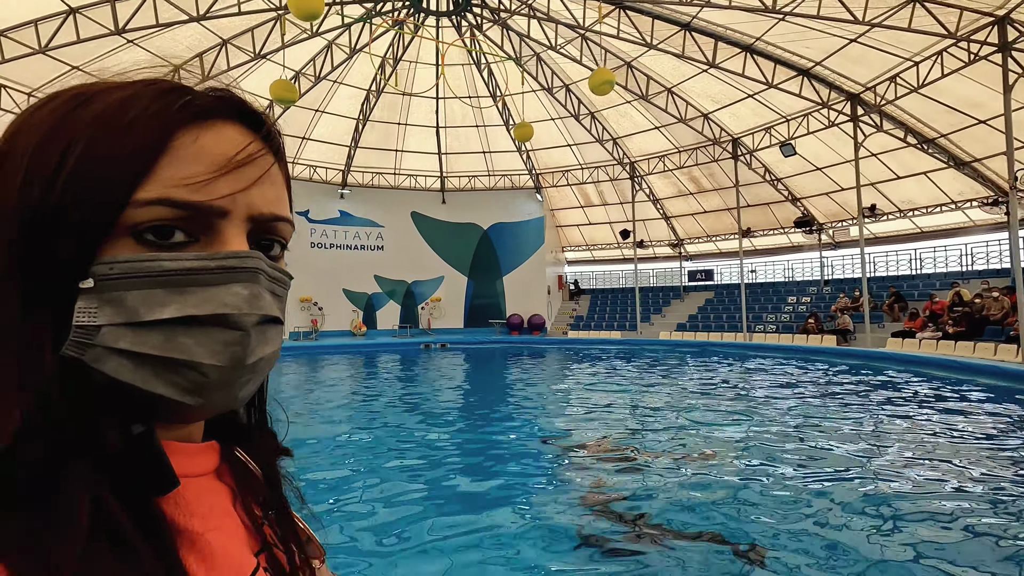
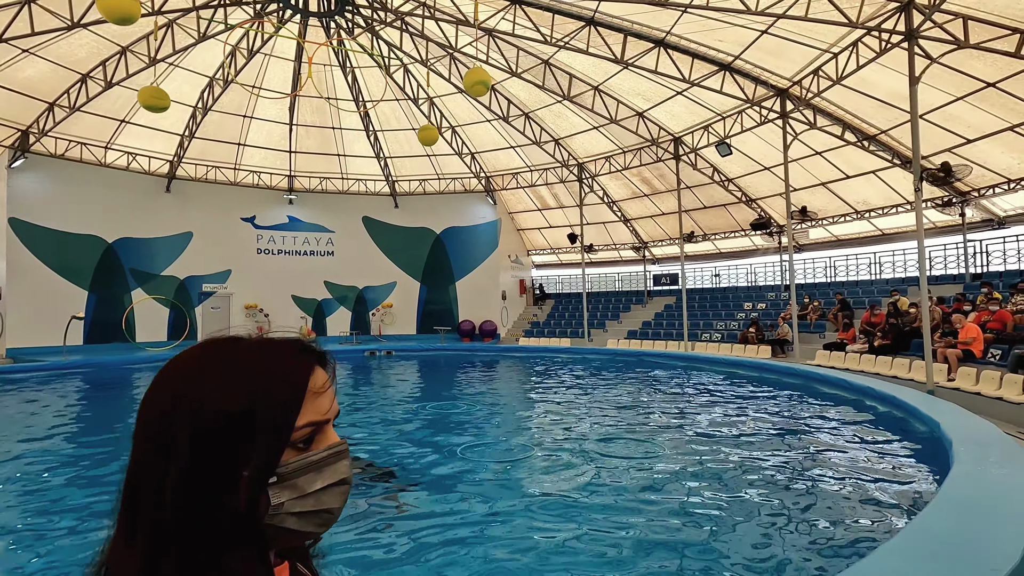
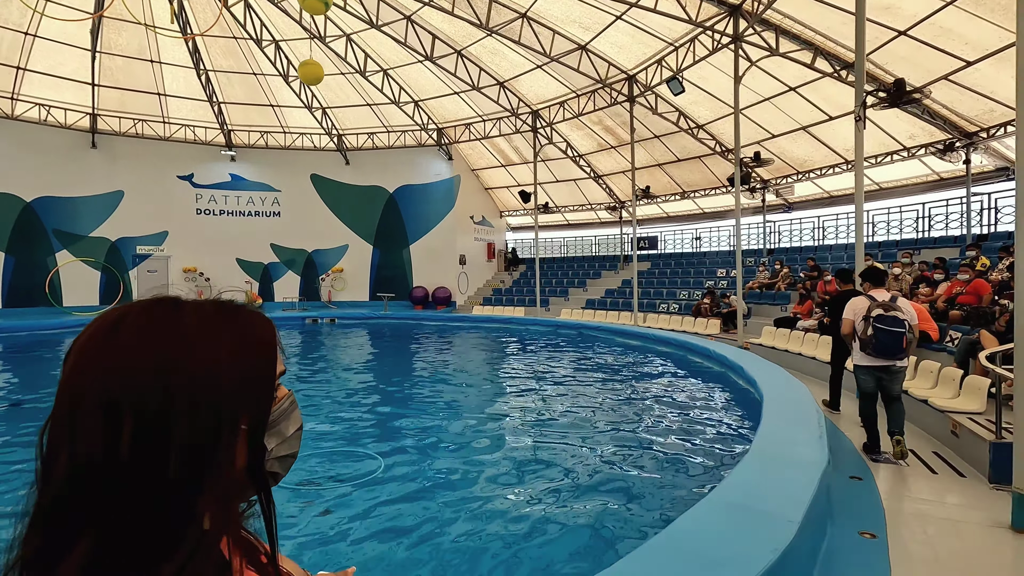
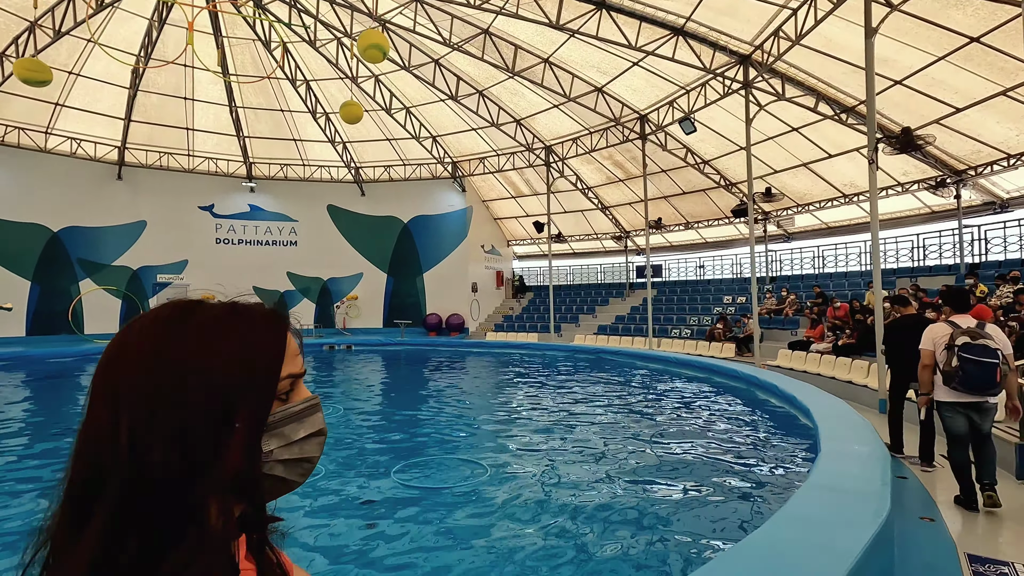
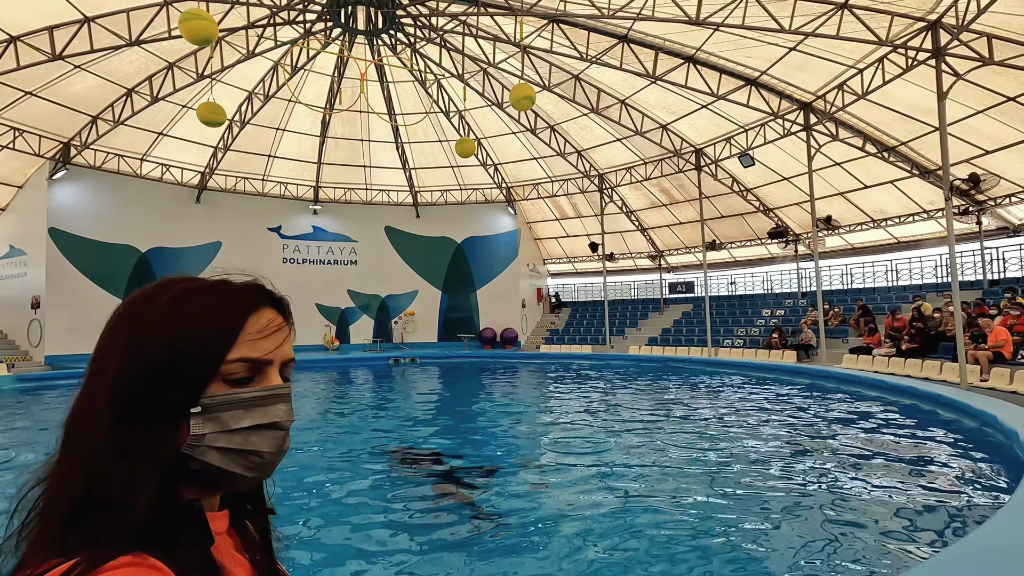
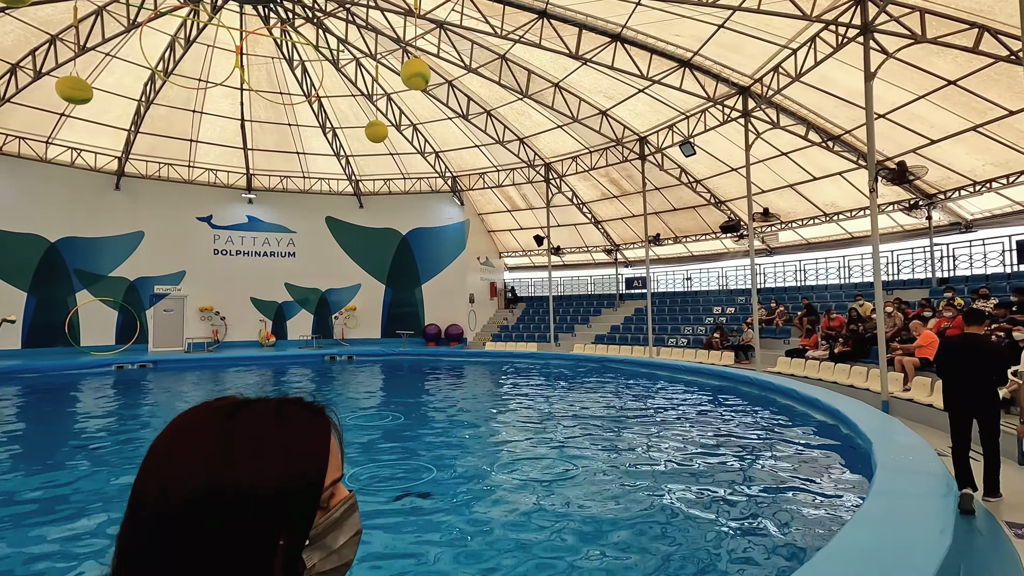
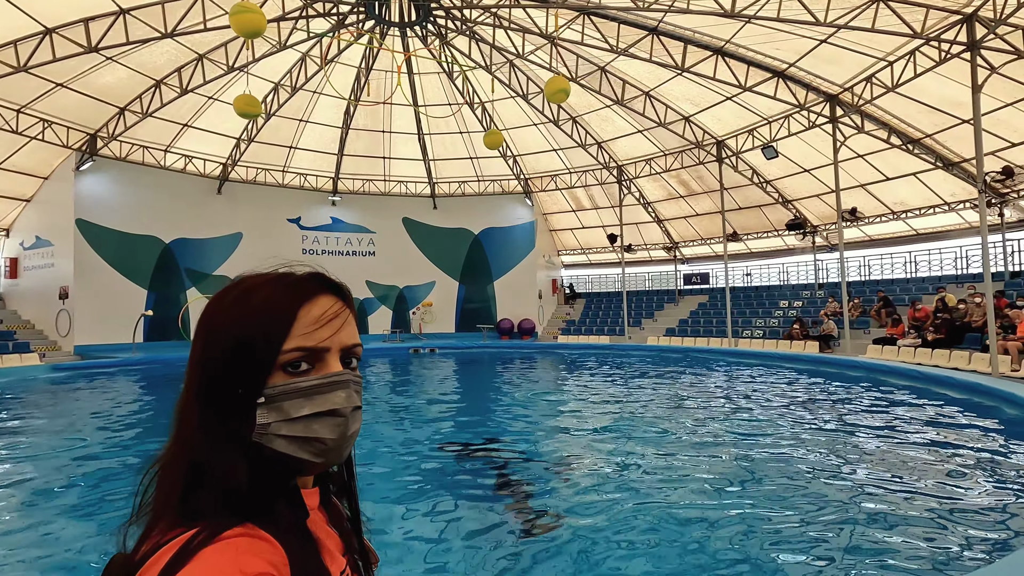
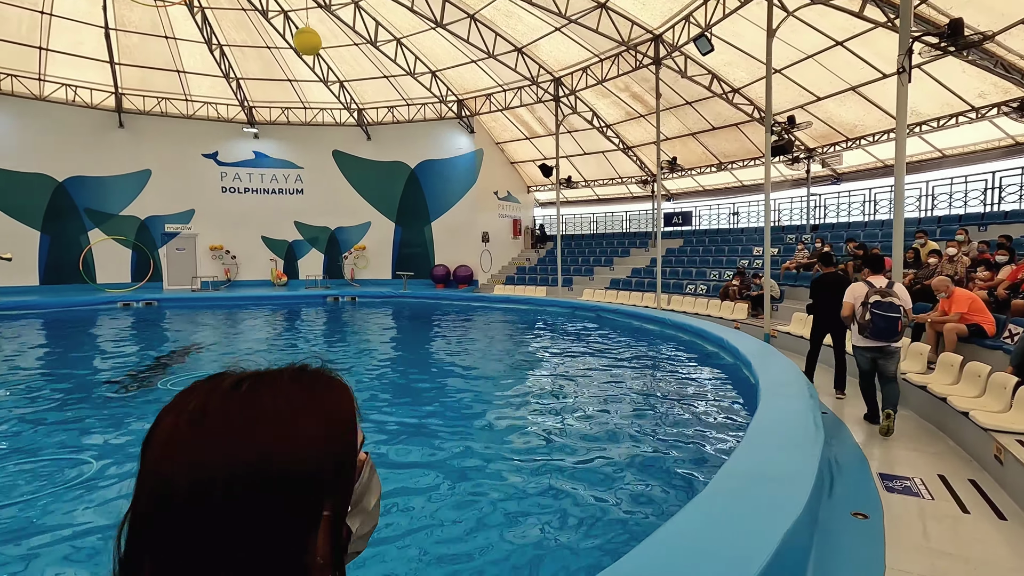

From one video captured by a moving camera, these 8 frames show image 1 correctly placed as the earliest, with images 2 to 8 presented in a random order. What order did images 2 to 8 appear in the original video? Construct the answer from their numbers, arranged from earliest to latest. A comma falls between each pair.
7, 5, 2, 6, 4, 3, 8
